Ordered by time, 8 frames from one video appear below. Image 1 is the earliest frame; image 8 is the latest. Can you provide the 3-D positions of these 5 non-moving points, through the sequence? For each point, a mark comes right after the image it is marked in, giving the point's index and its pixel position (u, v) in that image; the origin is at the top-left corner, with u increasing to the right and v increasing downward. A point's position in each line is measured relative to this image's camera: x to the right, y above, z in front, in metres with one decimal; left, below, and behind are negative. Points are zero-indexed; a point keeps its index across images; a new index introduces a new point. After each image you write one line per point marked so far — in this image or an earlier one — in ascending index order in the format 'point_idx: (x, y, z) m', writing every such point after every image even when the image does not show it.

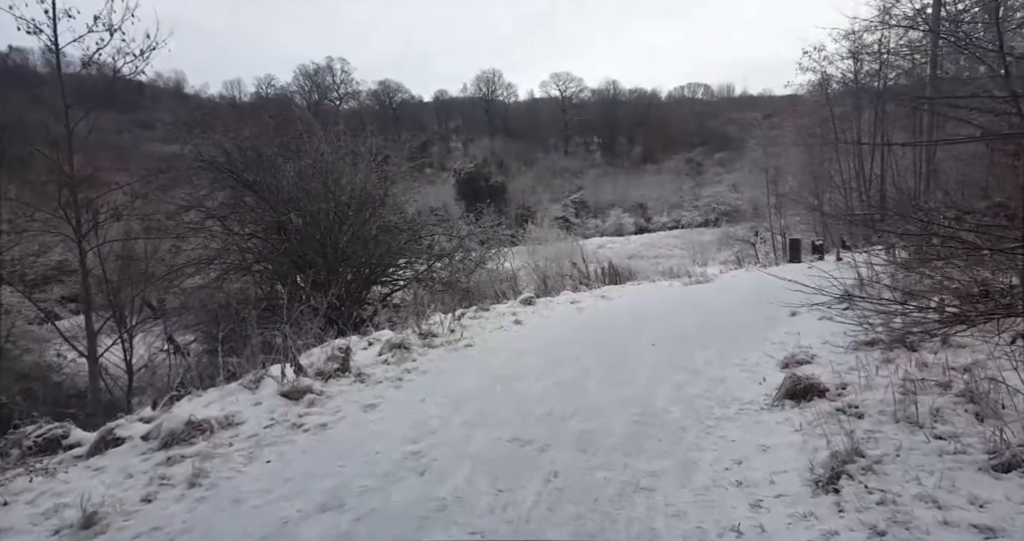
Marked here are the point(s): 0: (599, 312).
0: (+1.1, -0.6, +9.2) m
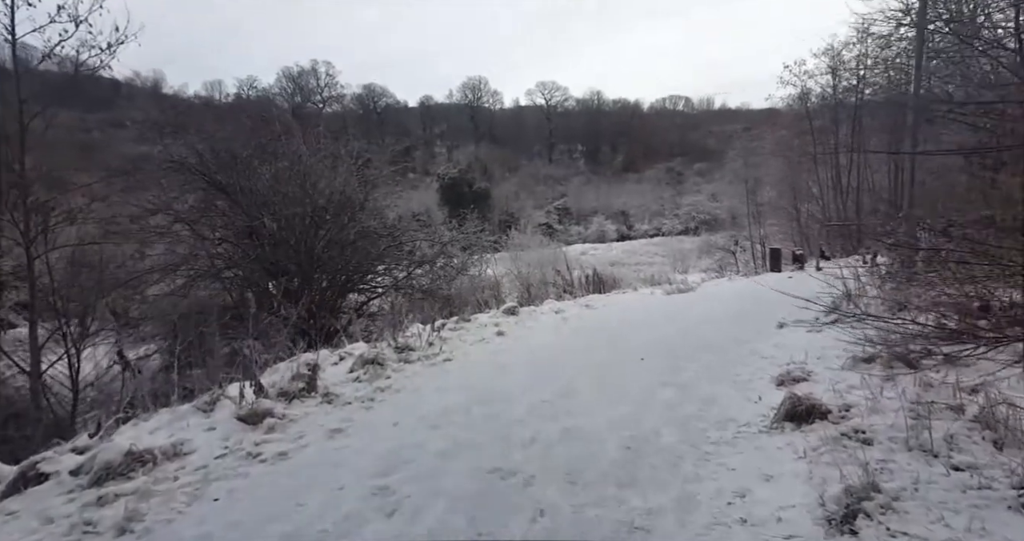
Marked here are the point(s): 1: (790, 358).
0: (+0.9, -0.7, +9.0) m
1: (+2.5, -0.8, +6.1) m
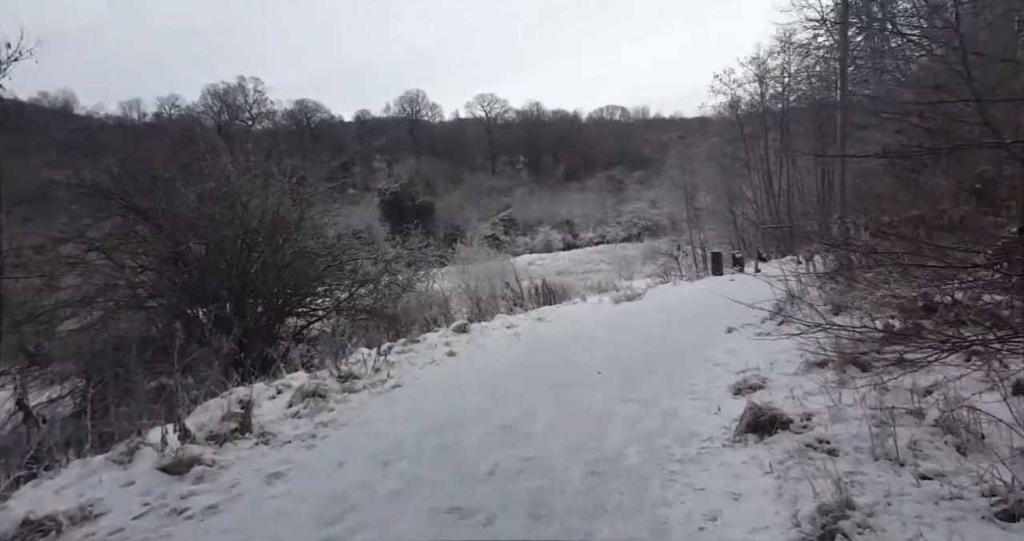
0: (+0.2, -0.9, +8.8) m
1: (+2.1, -0.9, +6.0) m
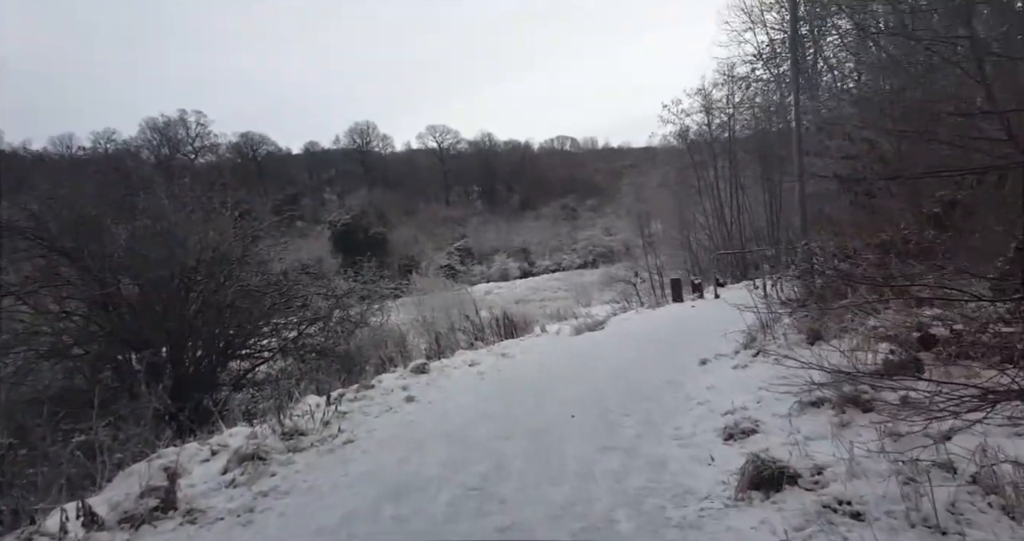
0: (-0.2, -1.3, +8.2) m
1: (+1.8, -1.1, +5.6) m
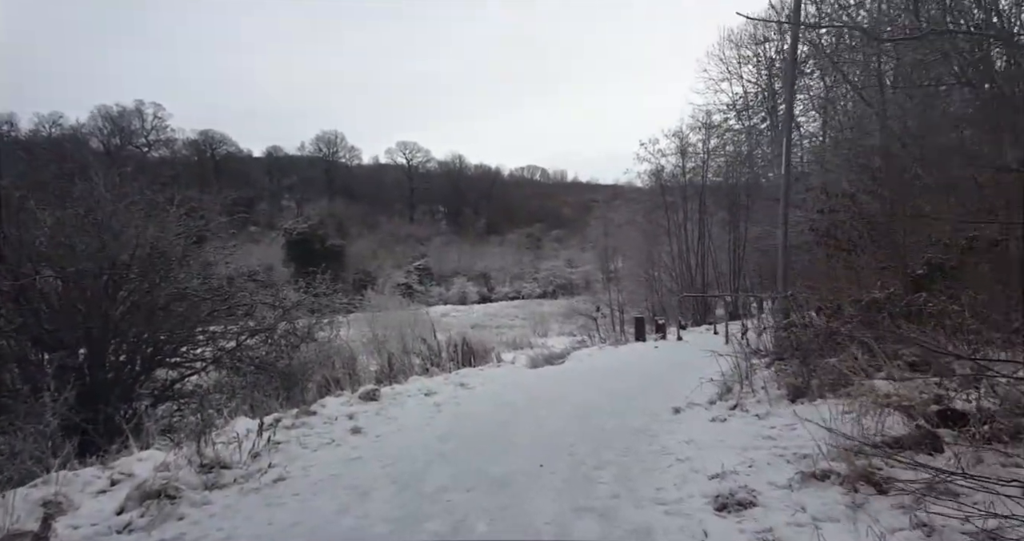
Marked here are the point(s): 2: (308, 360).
0: (-0.7, -1.6, +7.5) m
1: (+1.5, -1.4, +5.1) m
2: (-3.2, -1.4, +10.3) m
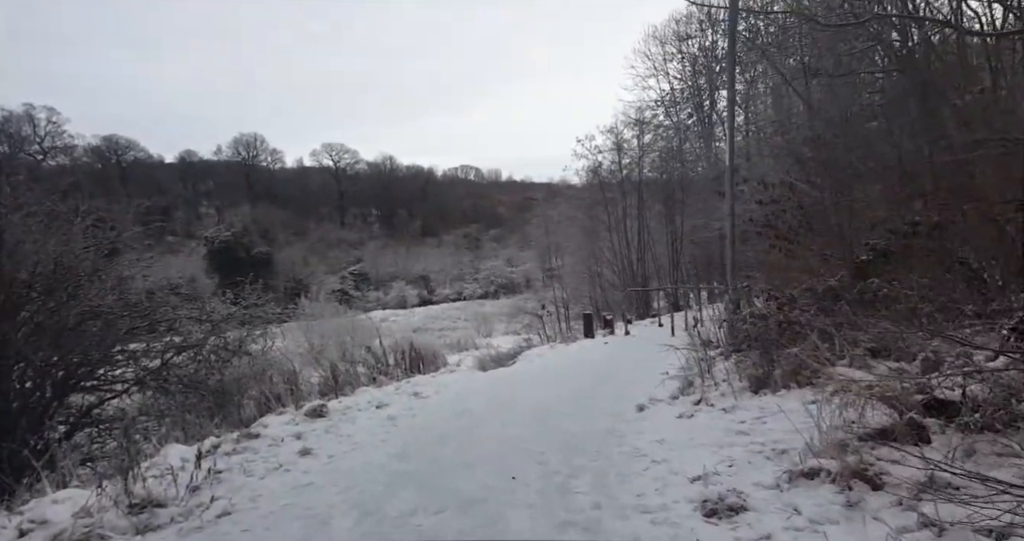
0: (-1.1, -1.6, +7.1) m
1: (+1.2, -1.4, +4.9) m
2: (-3.9, -1.5, +9.7) m
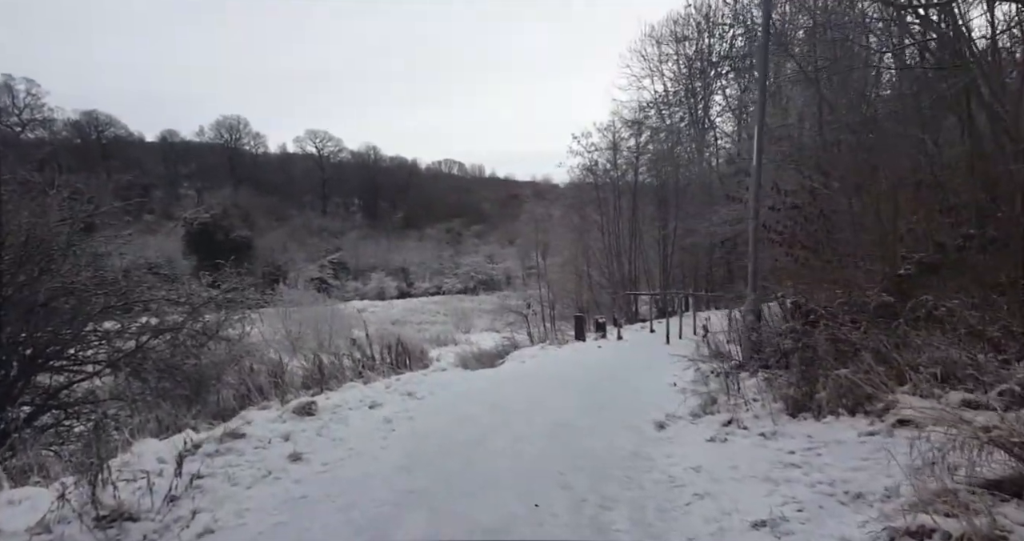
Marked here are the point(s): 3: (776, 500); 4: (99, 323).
0: (-1.0, -1.5, +6.5) m
1: (+1.4, -1.5, +4.3) m
2: (-3.8, -1.3, +9.0) m
3: (+1.6, -1.4, +4.3) m
4: (-4.7, -0.7, +7.8) m
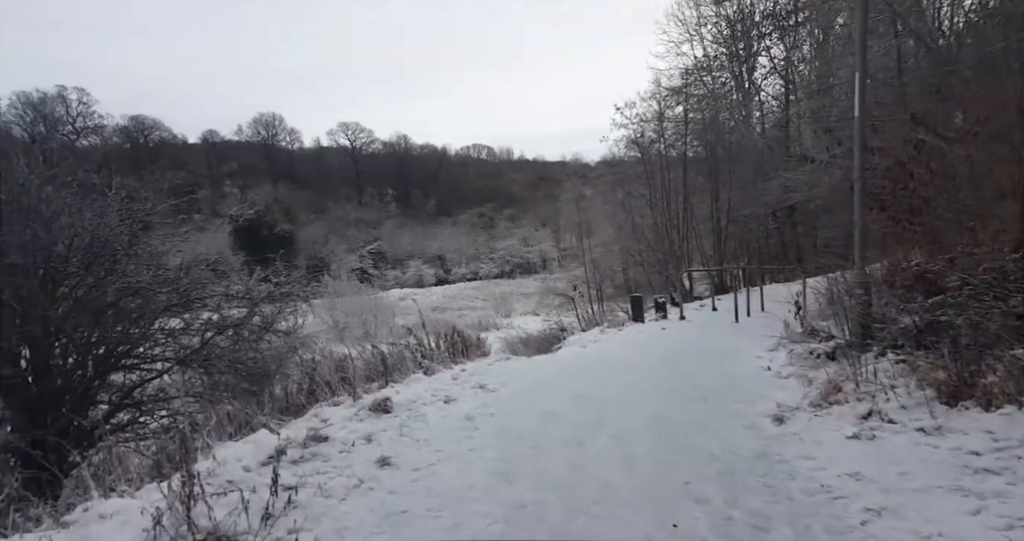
0: (-0.2, -1.4, +6.0) m
1: (+2.1, -1.3, +3.7) m
2: (-2.8, -1.2, +8.6) m
3: (+2.4, -1.2, +3.7) m
4: (-3.8, -0.6, +7.5) m
